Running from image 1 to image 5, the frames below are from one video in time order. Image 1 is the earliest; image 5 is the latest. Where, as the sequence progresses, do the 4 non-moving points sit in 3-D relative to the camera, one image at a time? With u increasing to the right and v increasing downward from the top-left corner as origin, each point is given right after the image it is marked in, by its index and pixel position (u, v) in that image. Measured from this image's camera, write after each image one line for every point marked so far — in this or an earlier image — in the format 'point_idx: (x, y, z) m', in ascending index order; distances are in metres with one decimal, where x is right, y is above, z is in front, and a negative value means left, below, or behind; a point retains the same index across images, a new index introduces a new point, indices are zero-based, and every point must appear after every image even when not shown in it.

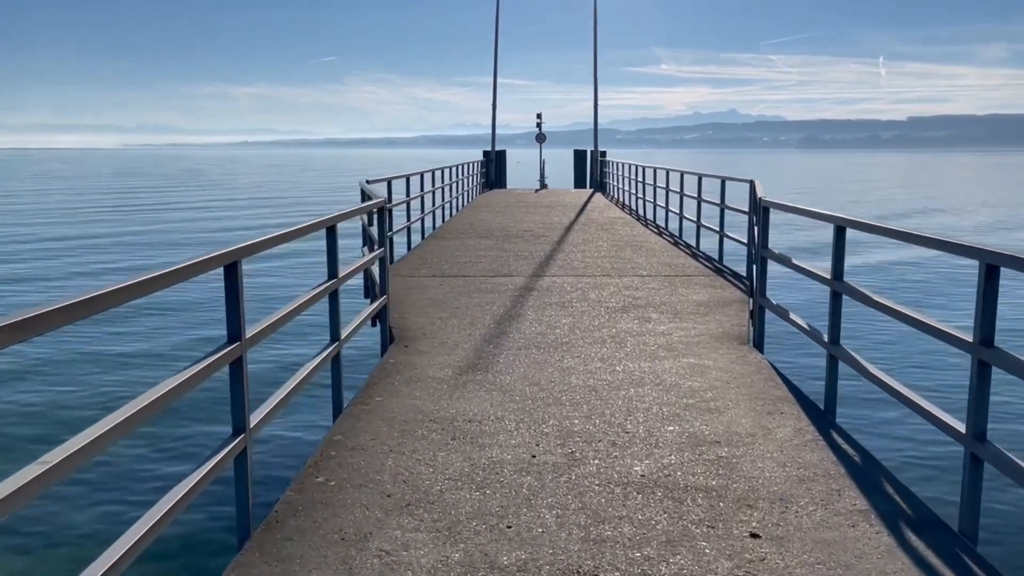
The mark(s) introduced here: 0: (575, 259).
0: (+1.0, +0.5, +13.2) m
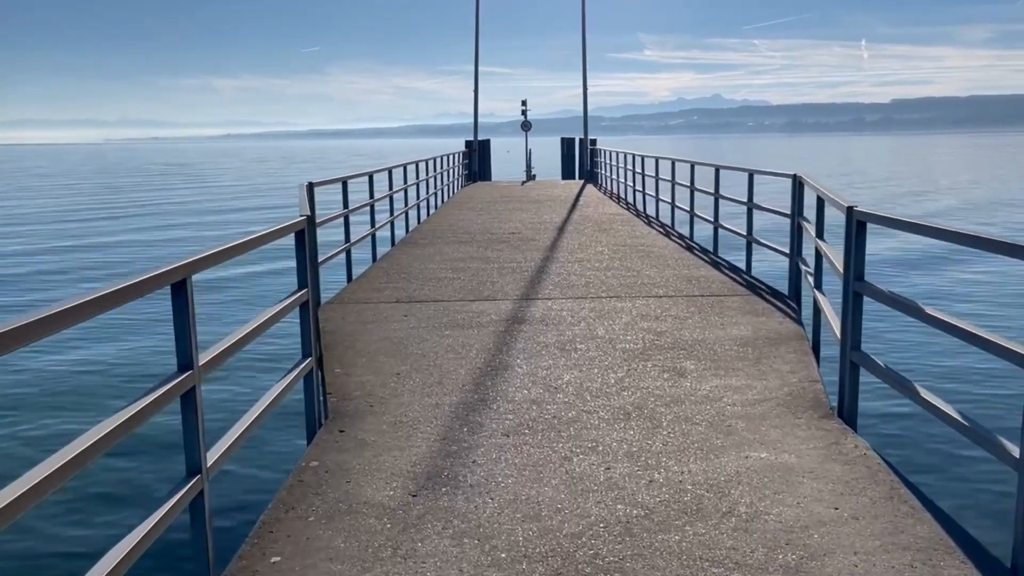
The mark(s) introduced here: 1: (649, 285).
0: (+0.8, +0.2, +10.9) m
1: (+1.6, 0.0, +9.8) m
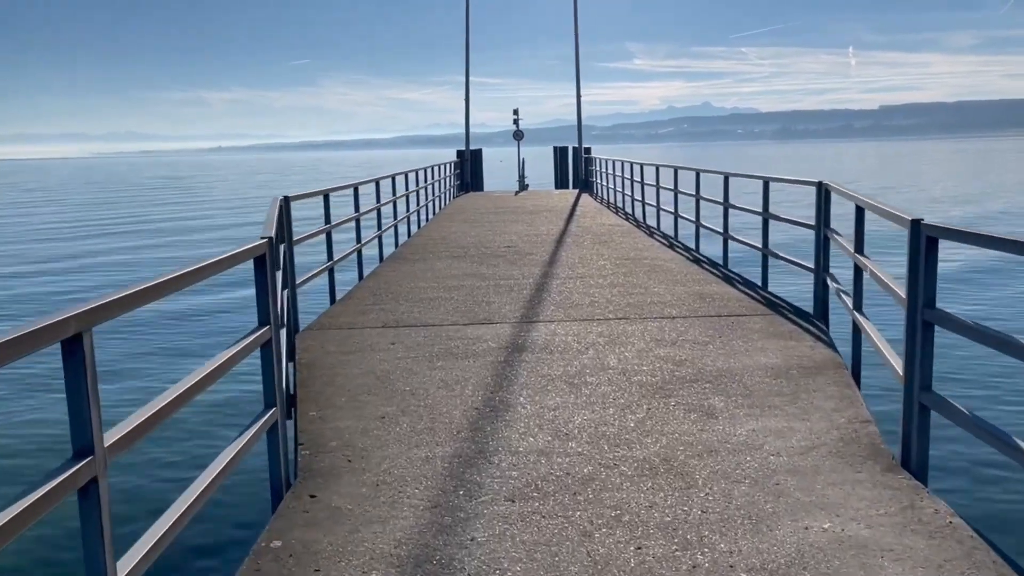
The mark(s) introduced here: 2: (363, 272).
0: (+0.8, 0.0, +10.1) m
1: (+1.6, -0.2, +8.9) m
2: (-2.1, +0.2, +11.8) m
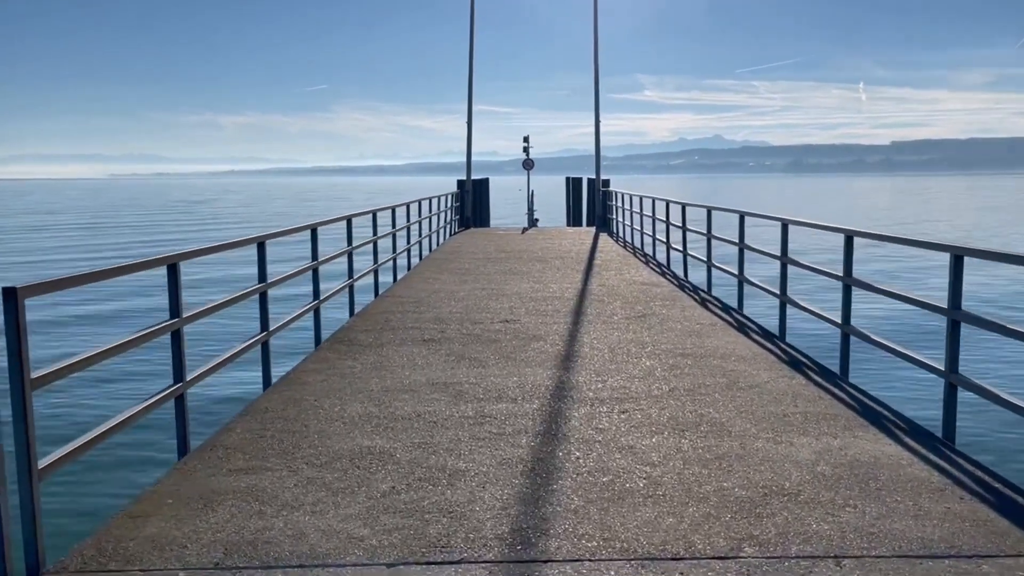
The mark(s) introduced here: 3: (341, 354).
0: (+0.7, -1.0, +5.7) m
1: (+1.5, -1.2, +4.5) m
2: (-2.2, -0.8, +7.4) m
3: (-1.8, -0.7, +8.5) m
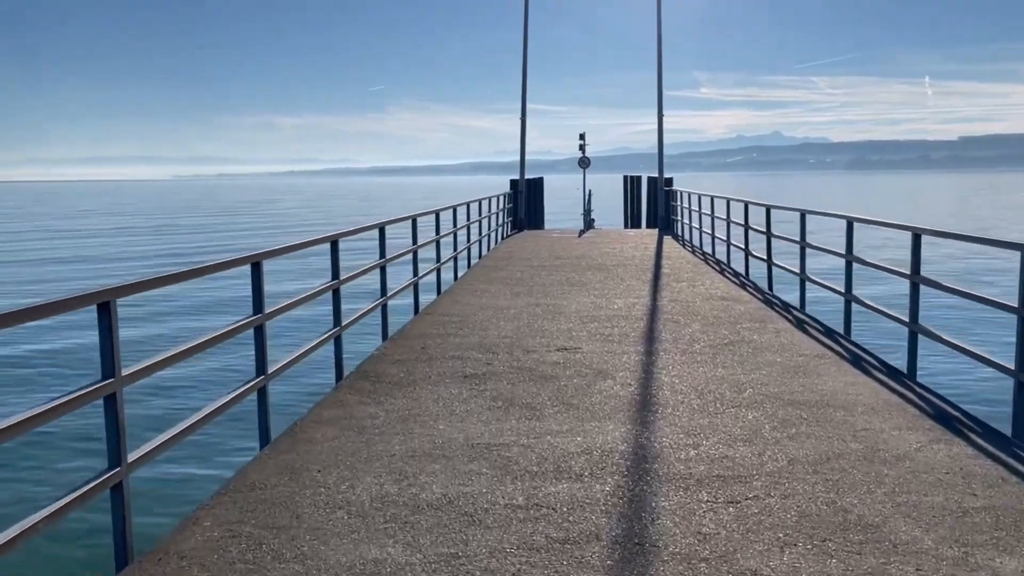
0: (+1.0, -1.3, +3.9) m
1: (+1.7, -1.4, +2.8) m
2: (-1.7, -1.0, +5.9) m
3: (-1.2, -0.9, +7.0) m
